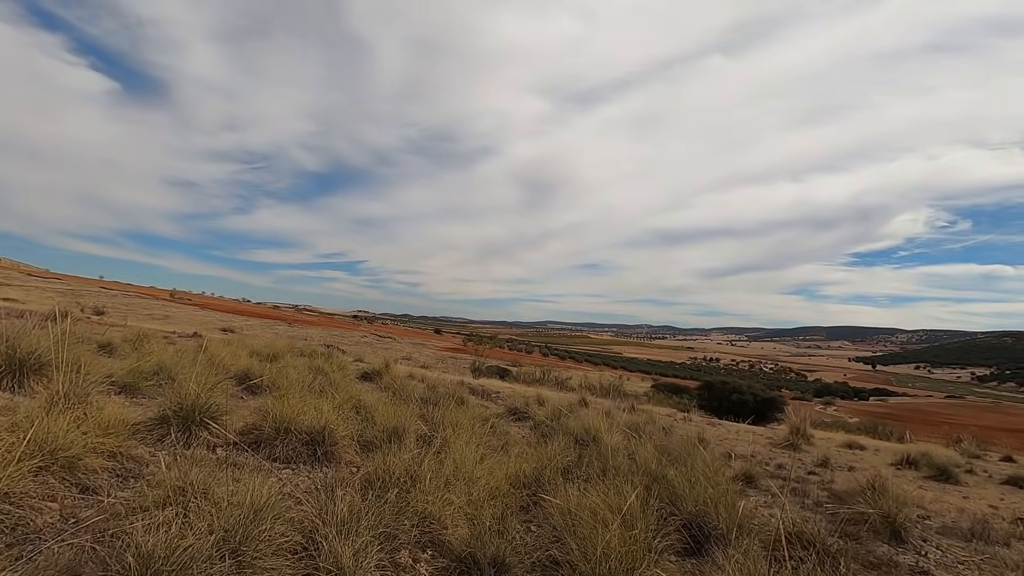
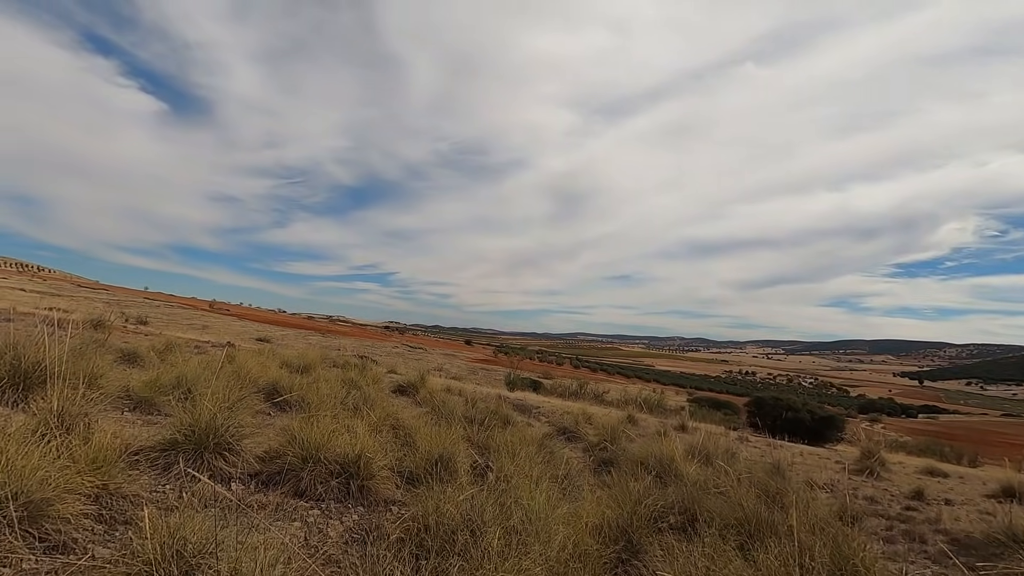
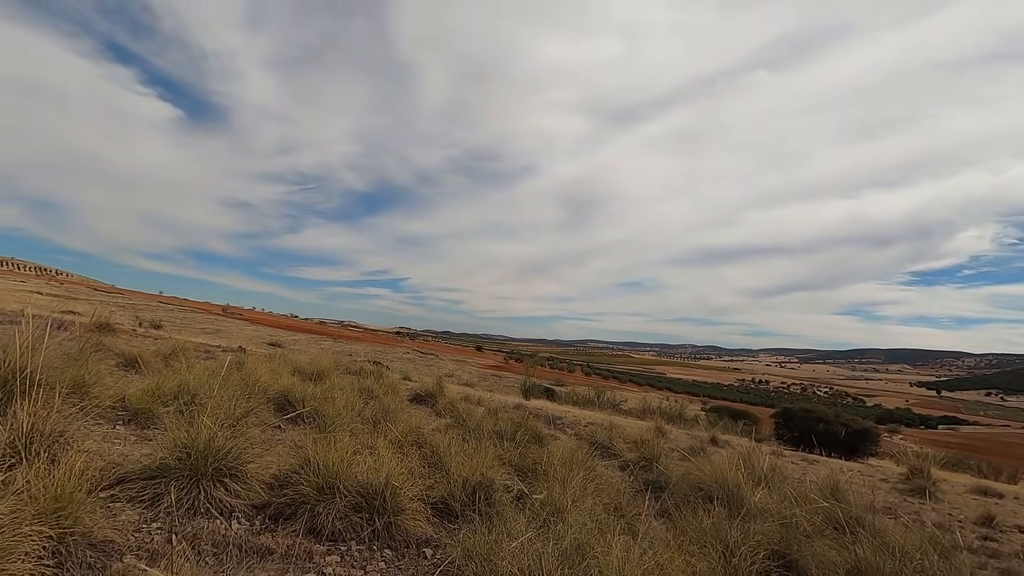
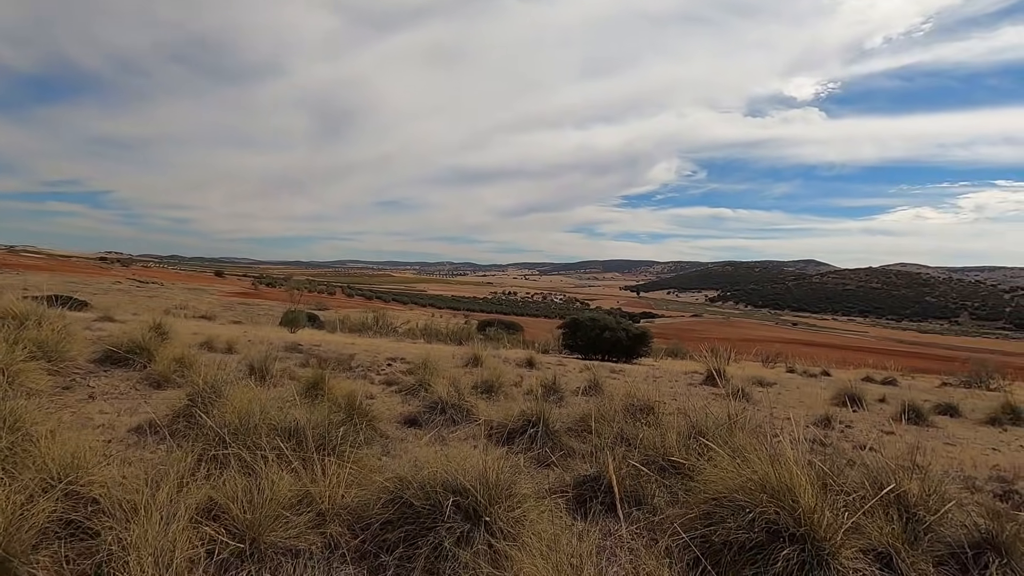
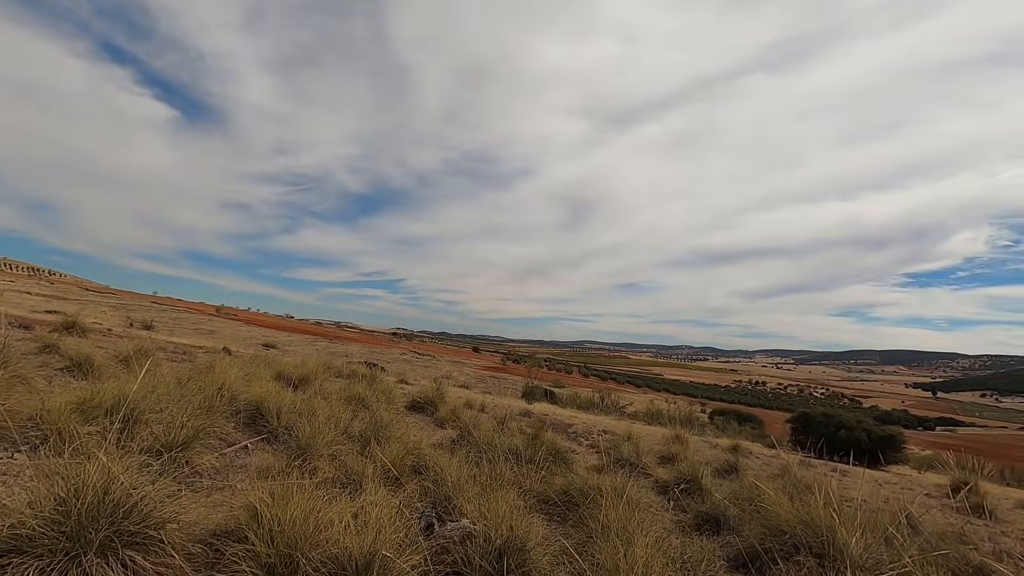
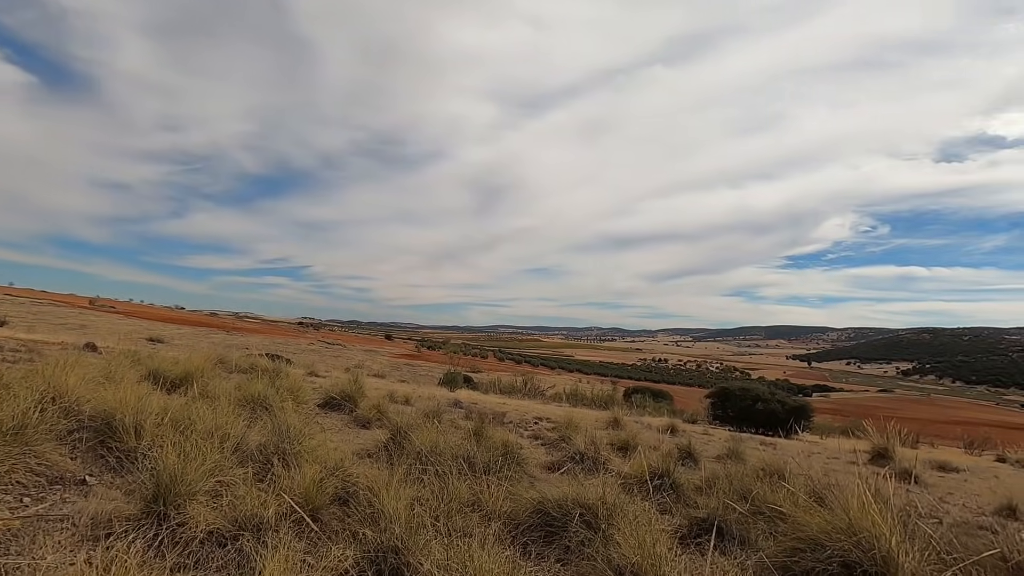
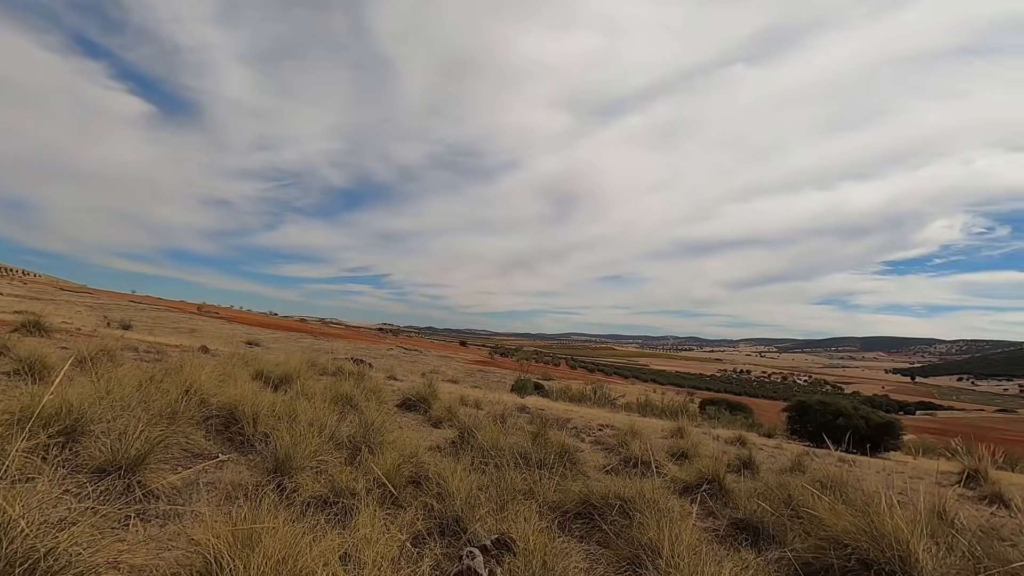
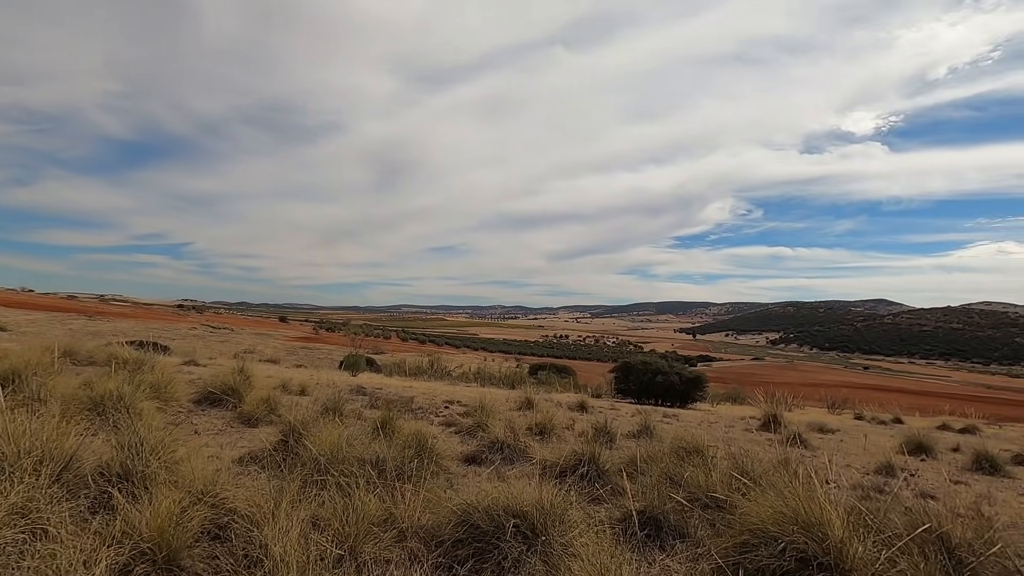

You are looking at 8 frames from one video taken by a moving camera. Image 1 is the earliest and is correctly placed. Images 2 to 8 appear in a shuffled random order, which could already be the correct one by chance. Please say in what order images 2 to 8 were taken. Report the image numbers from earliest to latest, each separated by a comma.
2, 3, 5, 7, 6, 8, 4
